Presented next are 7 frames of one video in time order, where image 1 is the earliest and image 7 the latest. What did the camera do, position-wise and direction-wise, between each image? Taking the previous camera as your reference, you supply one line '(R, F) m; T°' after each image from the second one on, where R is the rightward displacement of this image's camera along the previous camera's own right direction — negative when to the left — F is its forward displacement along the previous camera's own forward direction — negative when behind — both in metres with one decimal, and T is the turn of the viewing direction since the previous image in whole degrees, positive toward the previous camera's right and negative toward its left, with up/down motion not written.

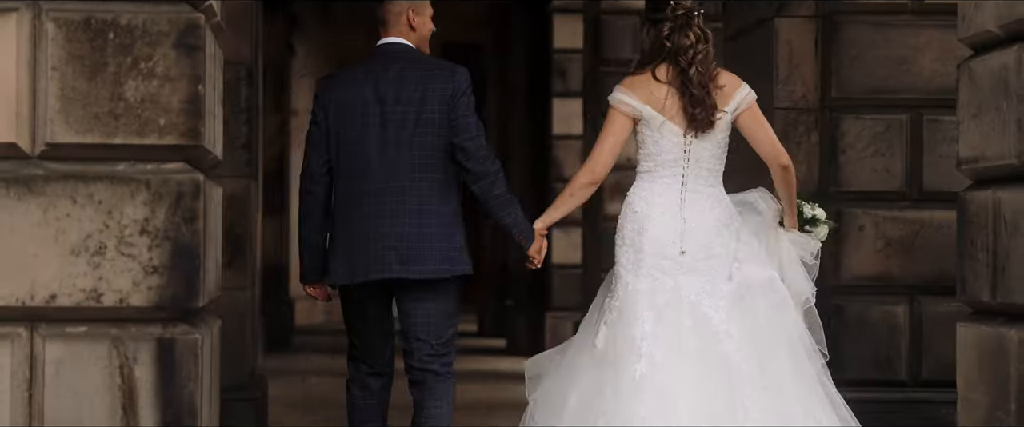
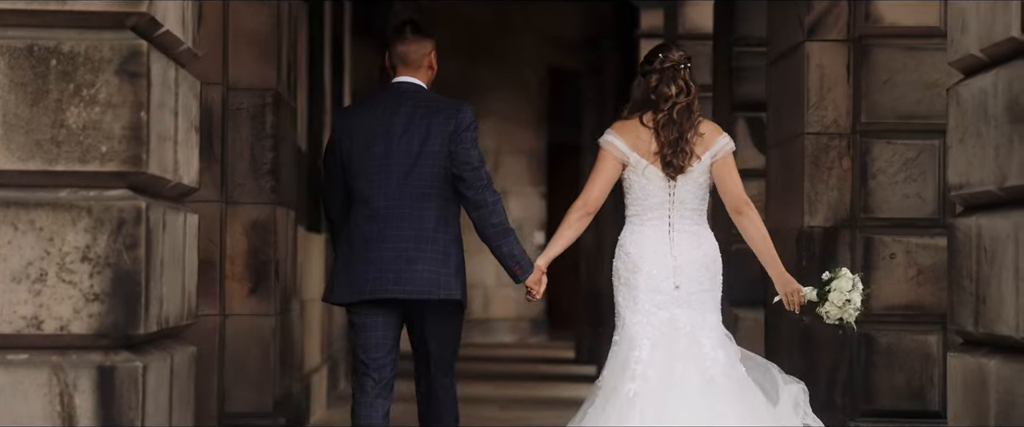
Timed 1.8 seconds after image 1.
(+0.5, +0.1) m; -4°
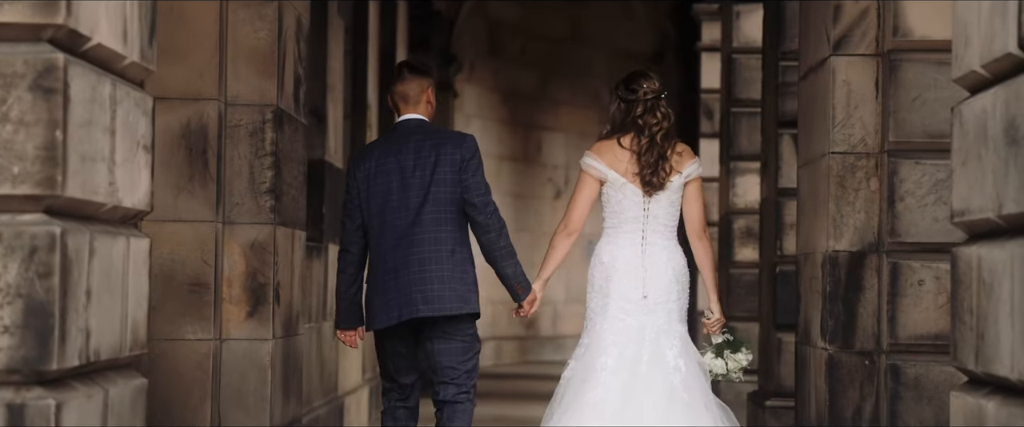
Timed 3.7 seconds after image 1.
(+0.4, +0.4) m; -3°
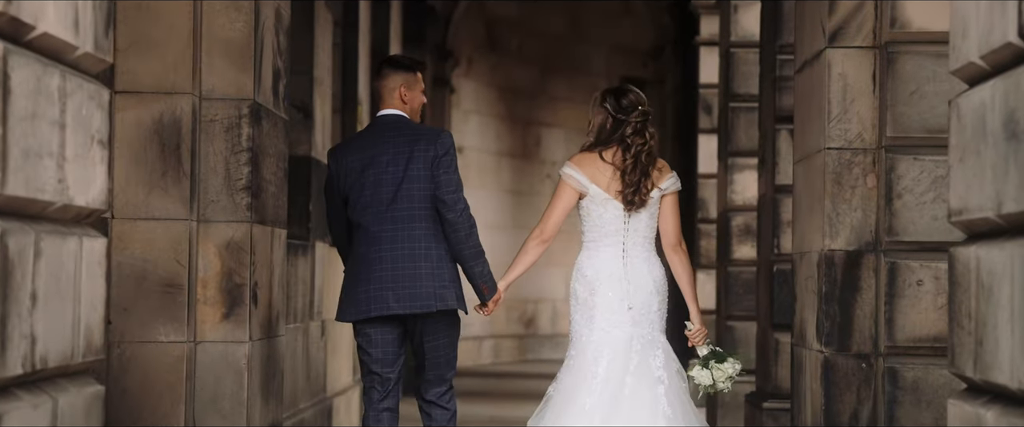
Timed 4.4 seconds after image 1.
(+0.1, +0.2) m; 0°
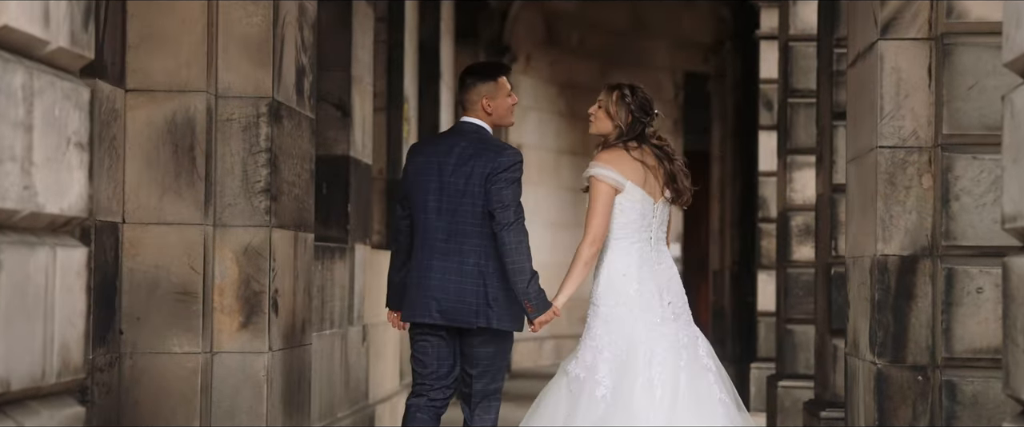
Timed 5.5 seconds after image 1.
(+0.2, +0.4) m; -2°
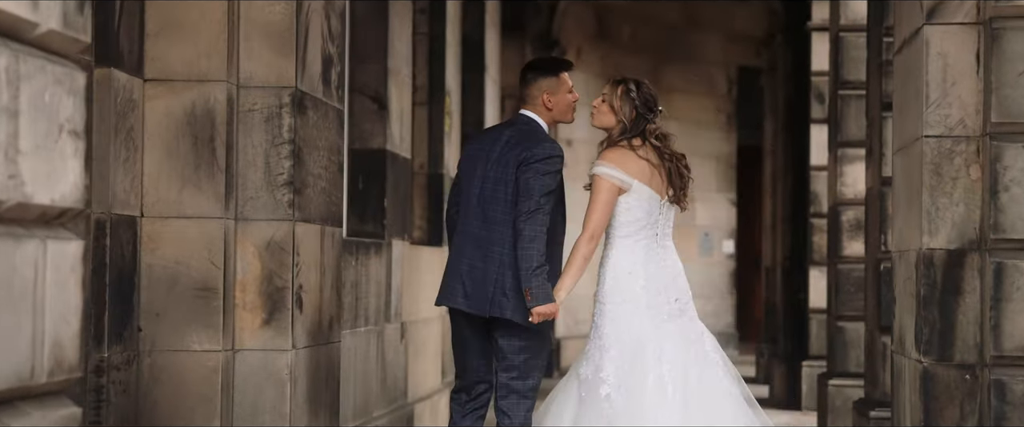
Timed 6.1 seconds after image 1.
(+0.1, +0.2) m; -2°
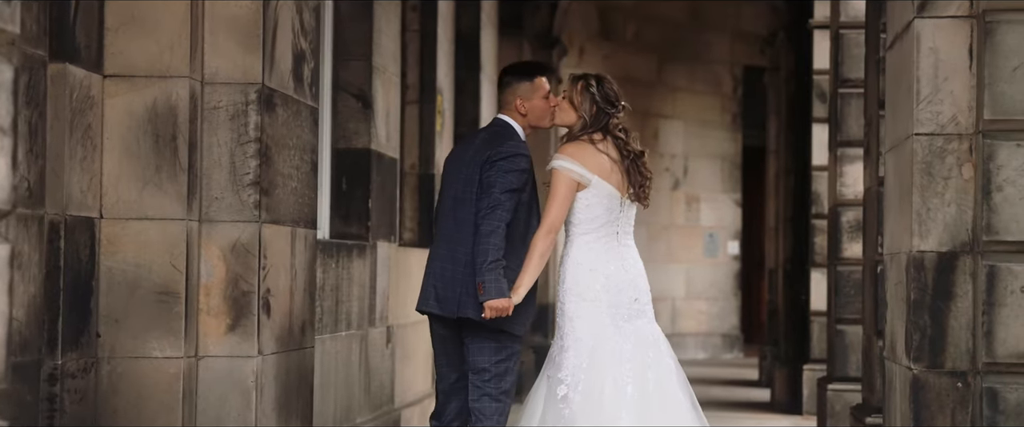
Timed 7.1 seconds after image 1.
(+0.1, +0.2) m; 0°
